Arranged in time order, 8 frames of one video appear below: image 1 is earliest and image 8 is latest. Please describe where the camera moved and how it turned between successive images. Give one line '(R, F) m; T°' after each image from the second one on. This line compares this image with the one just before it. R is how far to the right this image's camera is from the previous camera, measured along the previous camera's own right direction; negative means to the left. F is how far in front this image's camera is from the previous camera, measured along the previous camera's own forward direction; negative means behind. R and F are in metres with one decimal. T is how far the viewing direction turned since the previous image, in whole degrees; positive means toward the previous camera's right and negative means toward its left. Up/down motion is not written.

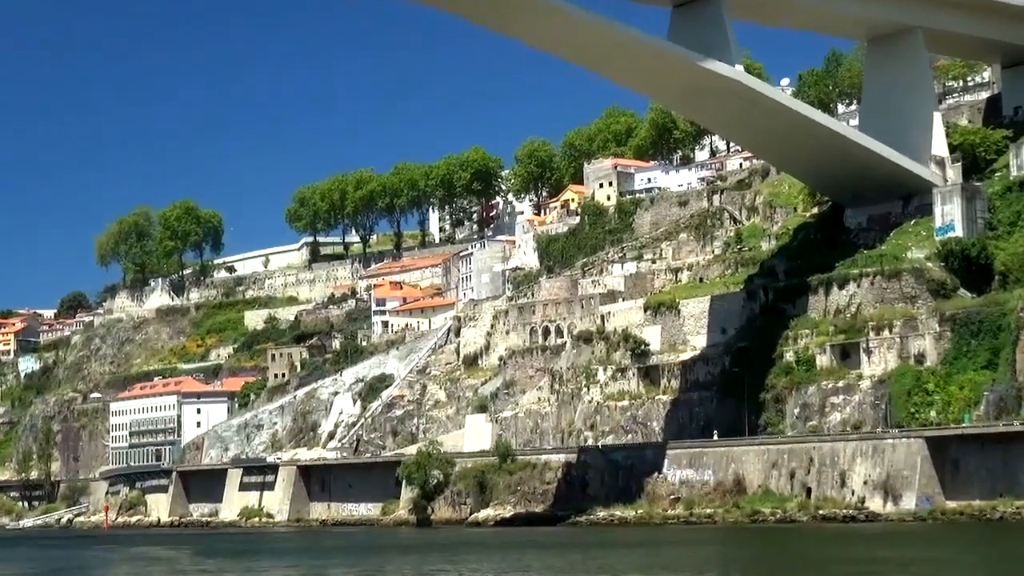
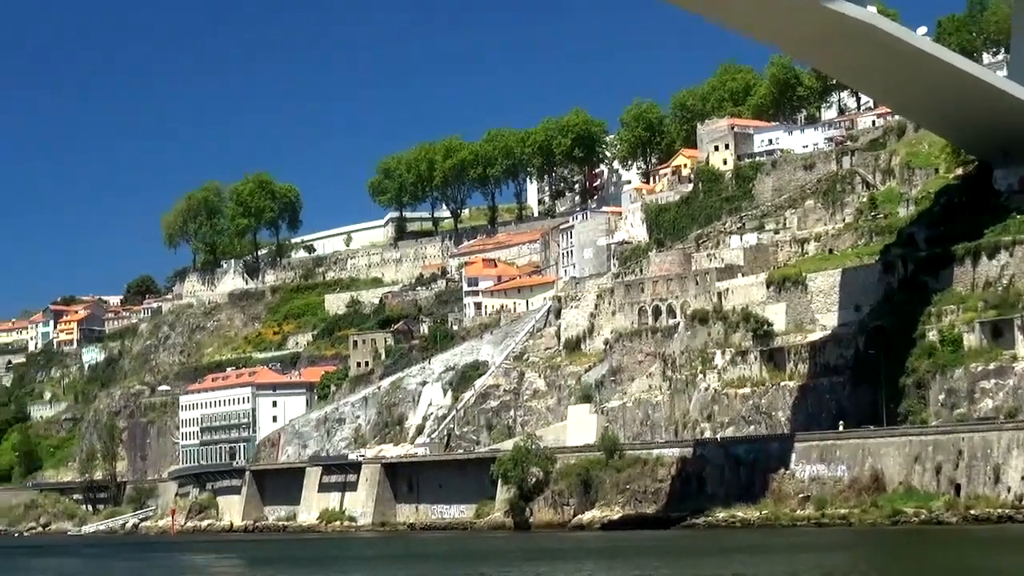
(+1.0, +5.2) m; -4°
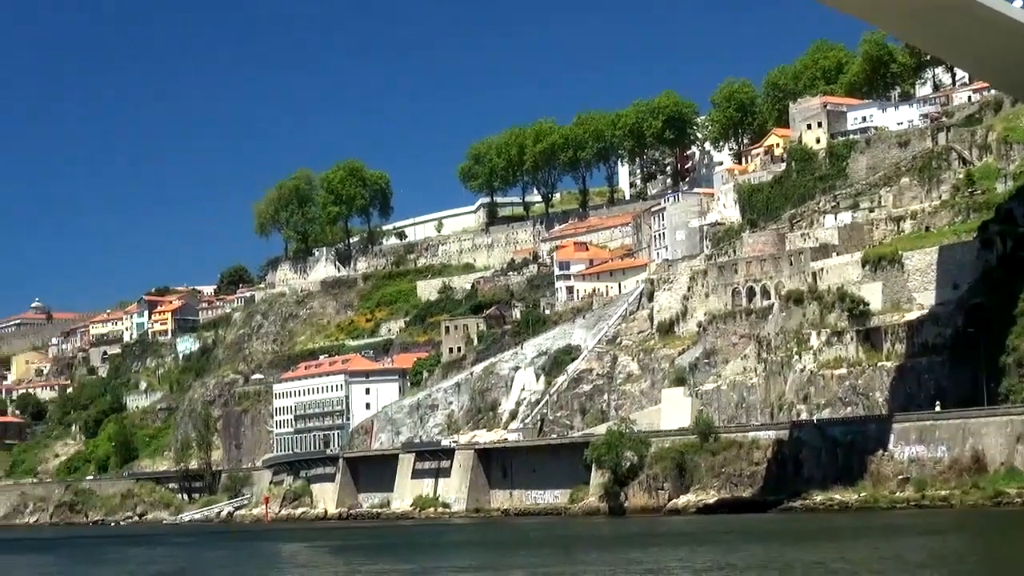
(+0.3, +0.2) m; -3°
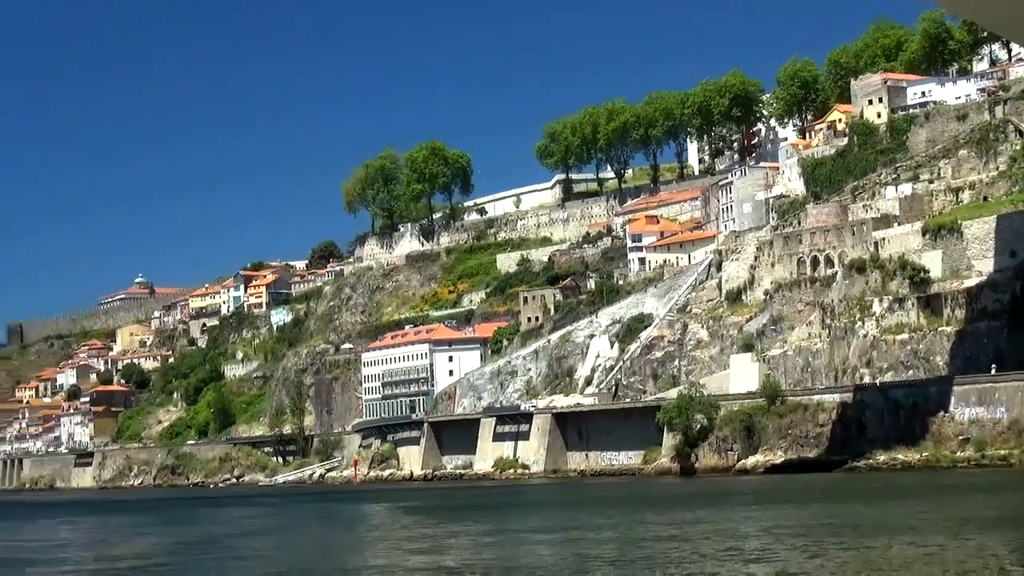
(0.0, -2.3) m; -2°
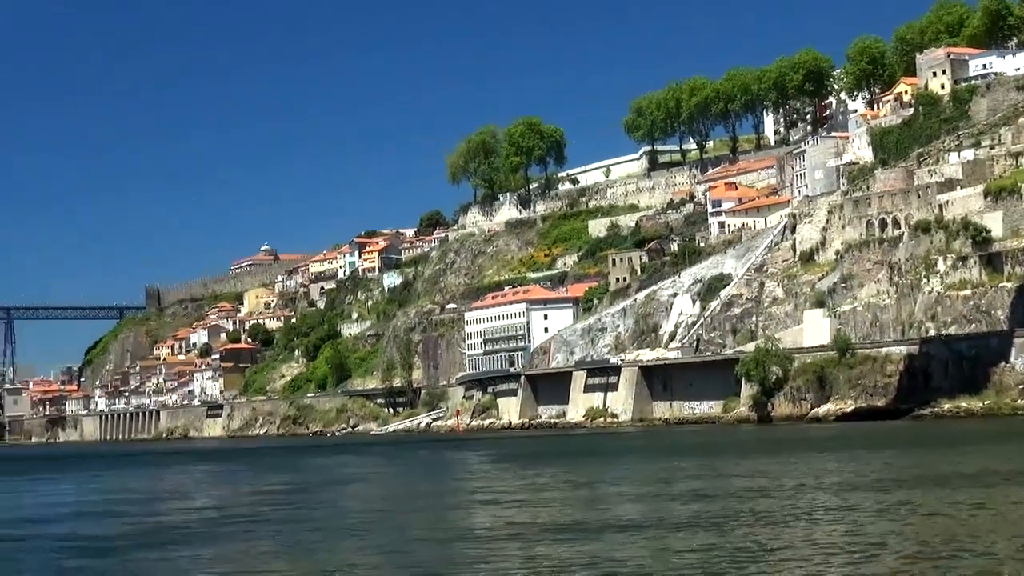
(-0.6, -3.9) m; -2°
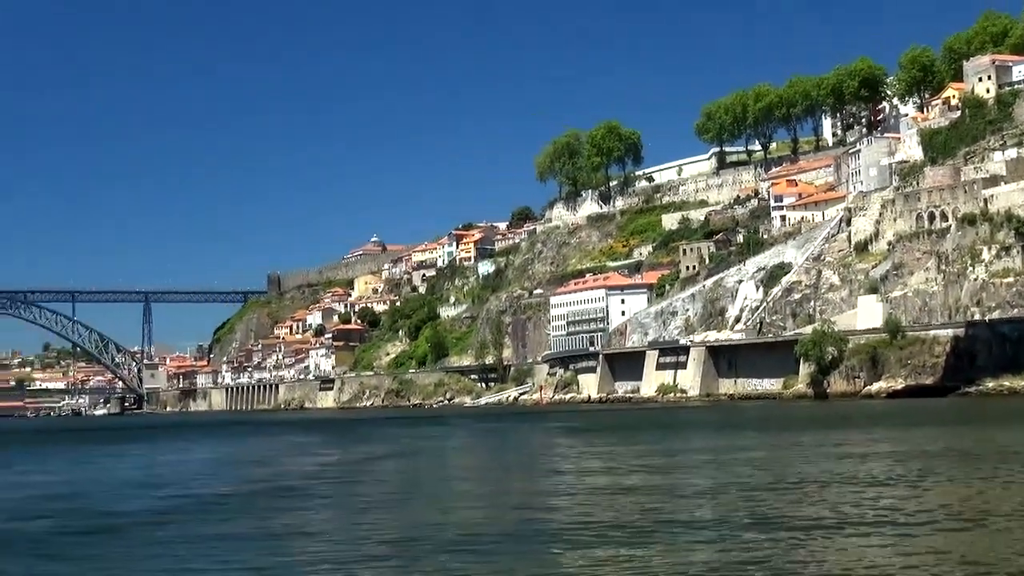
(-0.8, -5.1) m; -2°
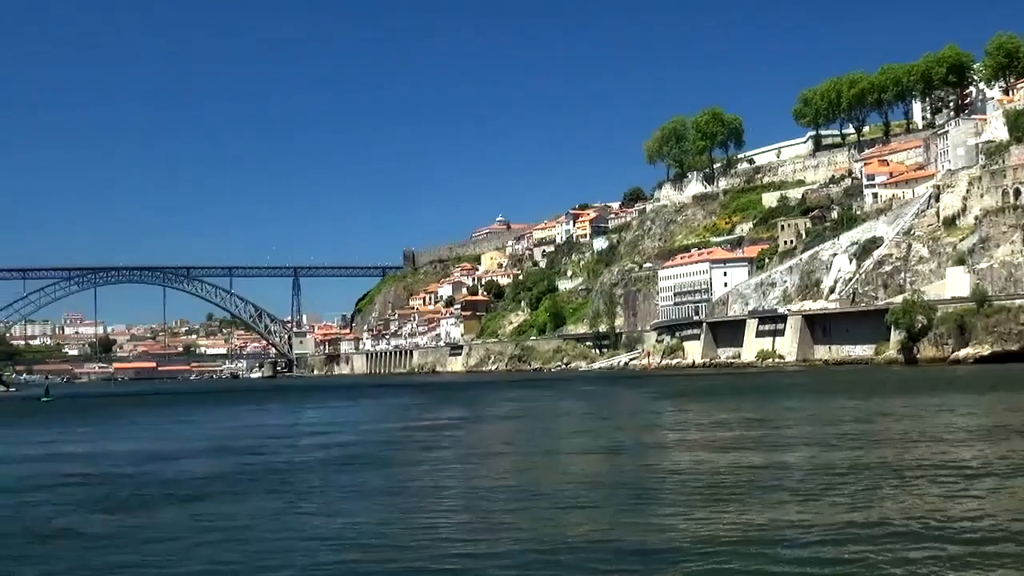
(-0.5, -5.0) m; -3°
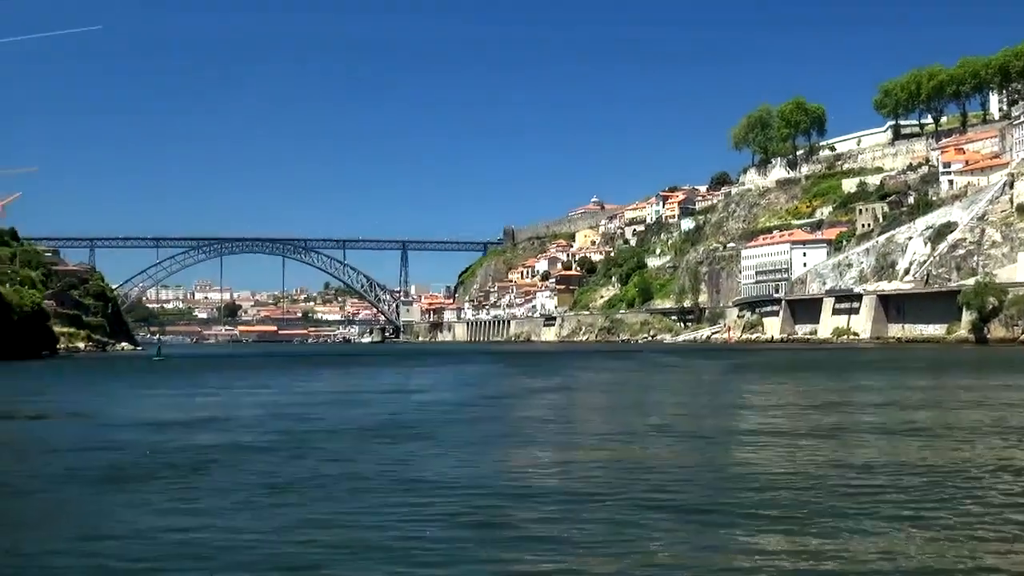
(-0.2, -4.1) m; -3°
